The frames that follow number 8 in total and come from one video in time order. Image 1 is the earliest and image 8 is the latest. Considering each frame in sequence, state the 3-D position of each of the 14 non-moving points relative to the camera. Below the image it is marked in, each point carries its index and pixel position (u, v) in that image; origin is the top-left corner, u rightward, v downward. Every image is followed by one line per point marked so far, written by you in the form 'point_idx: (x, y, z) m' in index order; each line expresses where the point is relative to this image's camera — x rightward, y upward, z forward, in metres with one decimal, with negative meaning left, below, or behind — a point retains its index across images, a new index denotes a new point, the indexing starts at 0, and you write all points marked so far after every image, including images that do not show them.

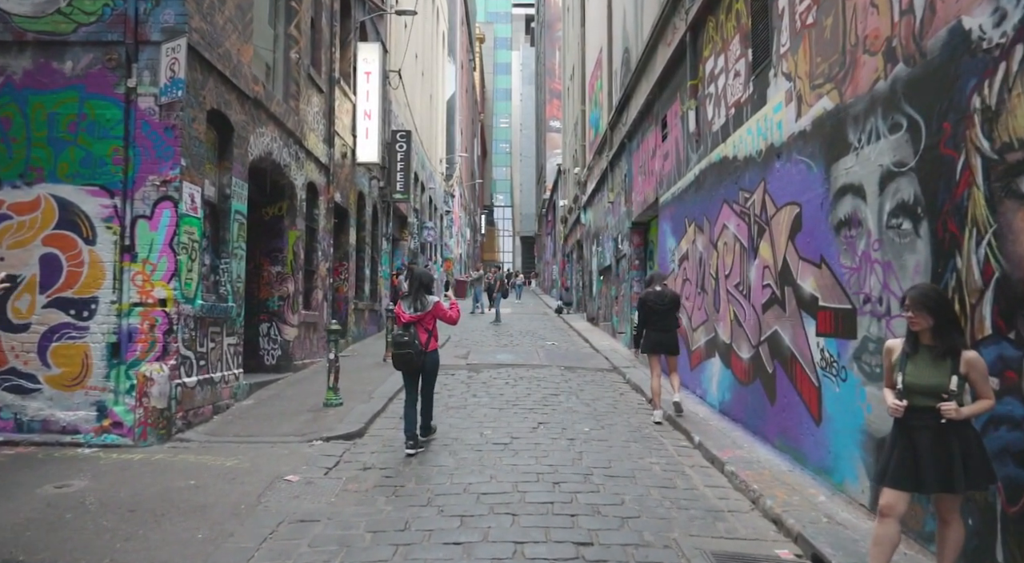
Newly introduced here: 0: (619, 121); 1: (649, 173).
0: (+2.5, +3.9, +16.6) m
1: (+2.5, +2.0, +13.0) m
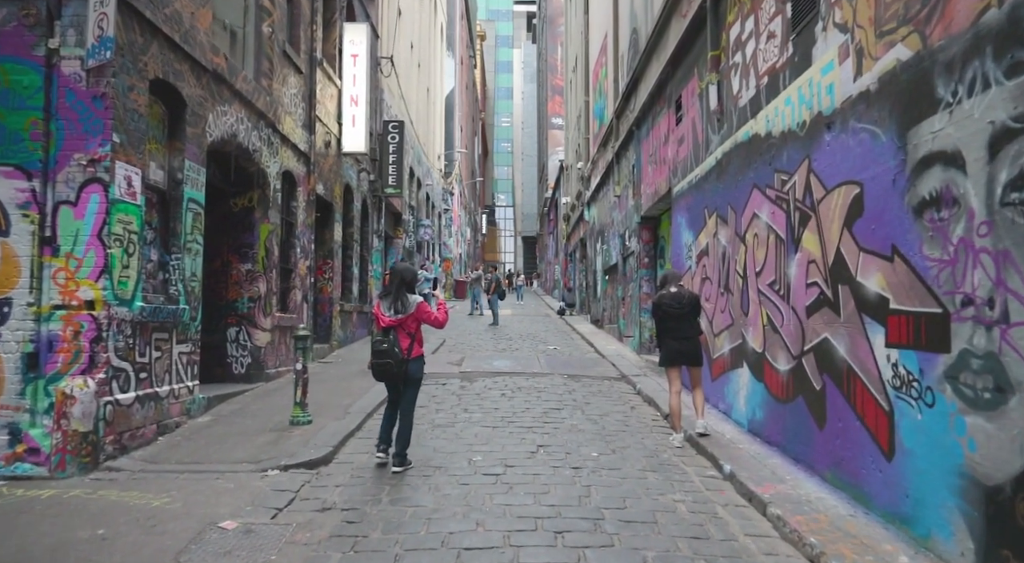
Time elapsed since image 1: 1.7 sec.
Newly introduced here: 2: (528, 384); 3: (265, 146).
0: (+2.5, +3.9, +15.5) m
1: (+2.5, +2.0, +11.9) m
2: (+0.2, -1.5, +10.5) m
3: (-3.6, +2.0, +10.0) m
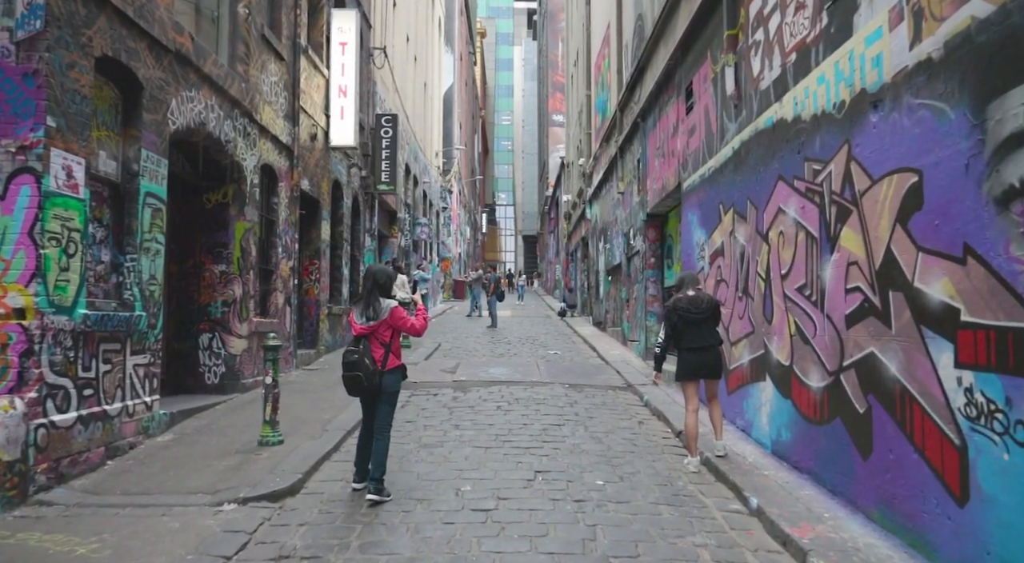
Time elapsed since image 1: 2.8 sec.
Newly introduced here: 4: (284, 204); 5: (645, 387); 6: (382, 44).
0: (+2.5, +3.8, +14.7) m
1: (+2.5, +2.0, +11.1) m
2: (+0.2, -1.6, +9.7) m
3: (-3.6, +1.9, +9.2) m
4: (-3.6, +1.2, +11.0) m
5: (+1.9, -1.5, +10.2) m
6: (-3.4, +6.2, +18.2) m
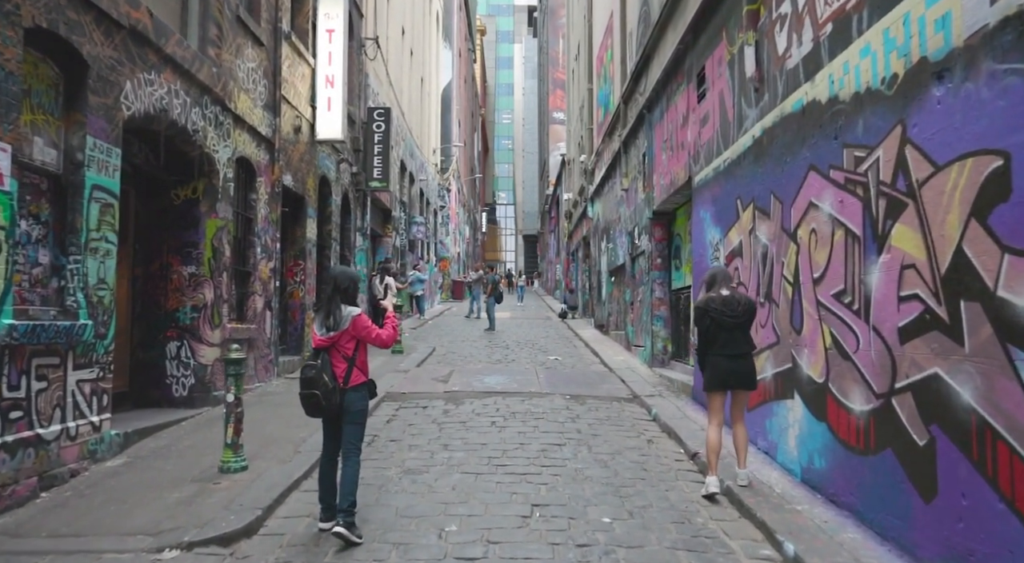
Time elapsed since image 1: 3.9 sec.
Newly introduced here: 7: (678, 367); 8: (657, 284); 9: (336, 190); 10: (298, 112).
0: (+2.4, +3.8, +13.9) m
1: (+2.4, +2.0, +10.3) m
2: (+0.1, -1.6, +8.9) m
3: (-3.6, +1.9, +8.4) m
4: (-3.7, +1.2, +10.3) m
5: (+1.9, -1.6, +9.4) m
6: (-3.4, +6.2, +17.5) m
7: (+2.7, -1.4, +11.3) m
8: (+2.5, 0.0, +12.1) m
9: (-3.6, +1.9, +14.3) m
10: (-3.7, +2.9, +11.9) m
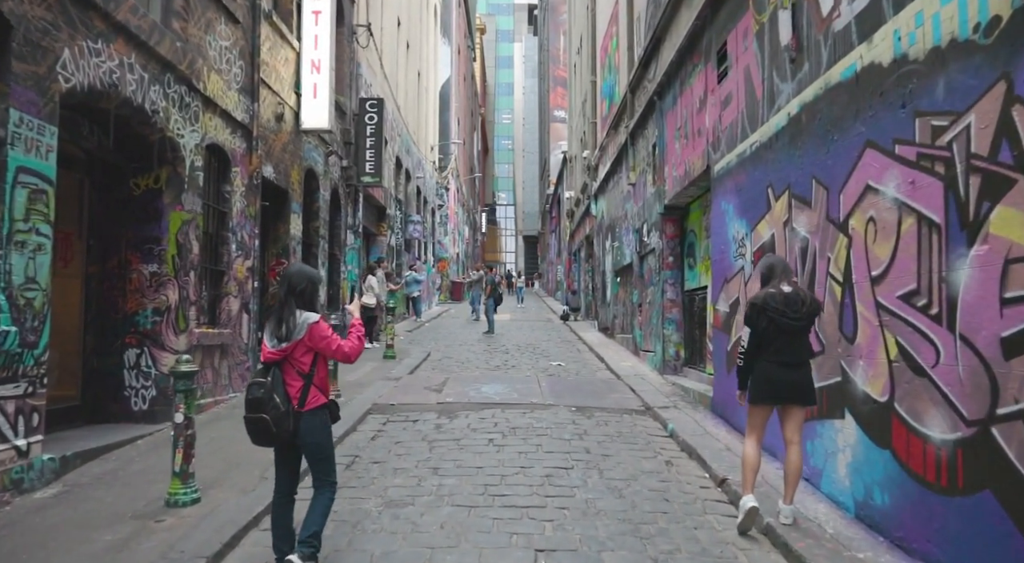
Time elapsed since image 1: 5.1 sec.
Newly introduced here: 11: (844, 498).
0: (+2.4, +3.8, +13.0) m
1: (+2.4, +2.0, +9.4) m
2: (+0.1, -1.6, +8.0) m
3: (-3.6, +1.9, +7.5) m
4: (-3.7, +1.2, +9.4) m
5: (+1.9, -1.6, +8.5) m
6: (-3.4, +6.2, +16.6) m
7: (+2.7, -1.4, +10.4) m
8: (+2.5, 0.0, +11.2) m
9: (-3.6, +1.9, +13.4) m
10: (-3.7, +2.9, +11.0) m
11: (+2.3, -1.5, +4.9) m
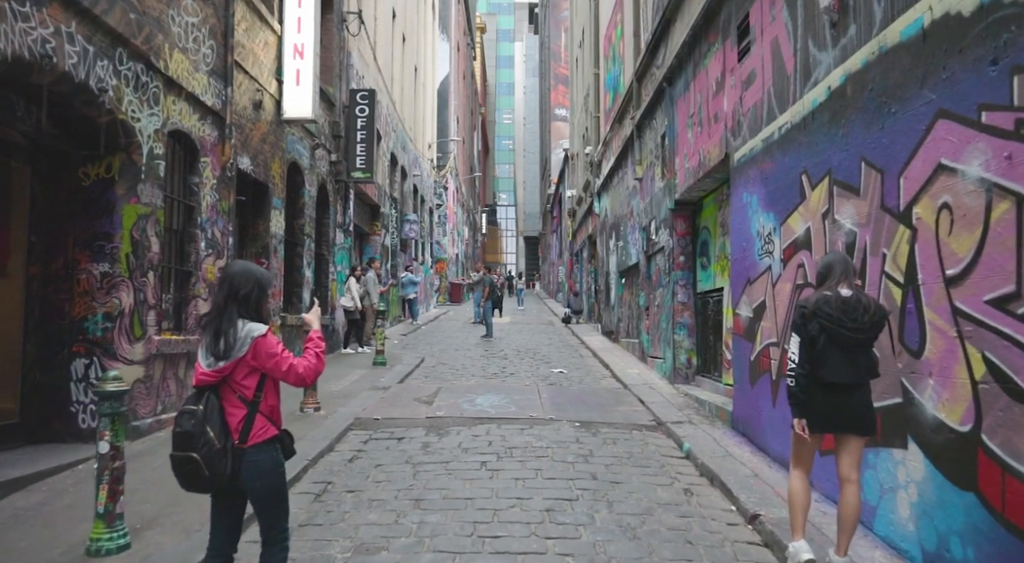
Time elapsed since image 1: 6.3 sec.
0: (+2.4, +3.8, +12.1) m
1: (+2.4, +2.0, +8.5) m
2: (+0.1, -1.6, +7.1) m
3: (-3.7, +1.9, +6.7) m
4: (-3.7, +1.2, +8.5) m
5: (+1.9, -1.6, +7.7) m
6: (-3.5, +6.1, +15.7) m
7: (+2.7, -1.4, +9.6) m
8: (+2.5, -0.1, +10.3) m
9: (-3.6, +1.8, +12.6) m
10: (-3.7, +2.9, +10.1) m
11: (+2.3, -1.5, +4.0) m
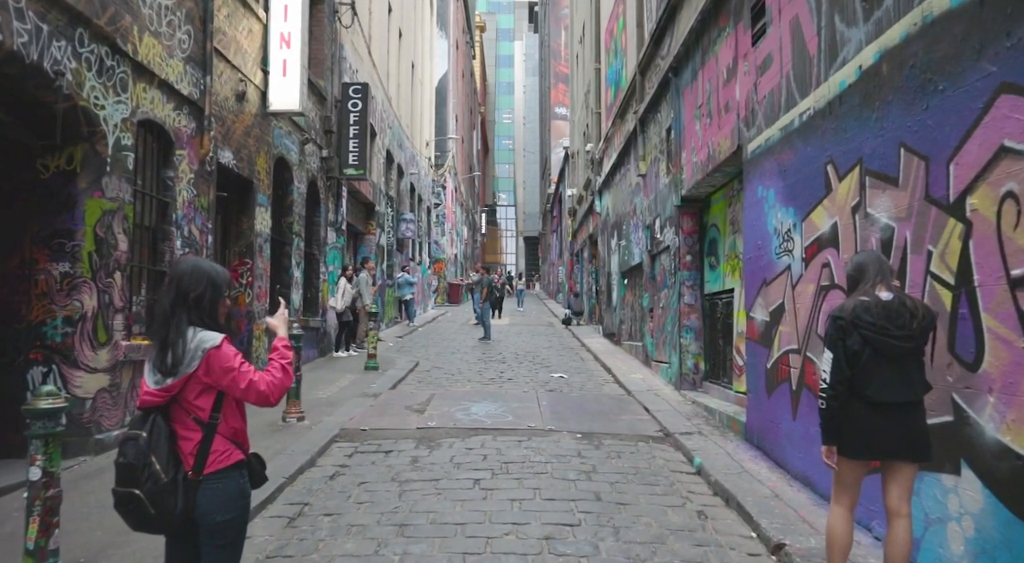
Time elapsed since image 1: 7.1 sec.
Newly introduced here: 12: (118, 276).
0: (+2.4, +3.8, +11.6) m
1: (+2.3, +2.0, +8.0) m
2: (+0.1, -1.6, +6.6) m
3: (-3.7, +1.9, +6.2) m
4: (-3.7, +1.2, +8.0) m
5: (+1.8, -1.6, +7.1) m
6: (-3.5, +6.1, +15.2) m
7: (+2.6, -1.4, +9.0) m
8: (+2.5, -0.1, +9.8) m
9: (-3.7, +1.8, +12.1) m
10: (-3.7, +2.8, +9.6) m
11: (+2.3, -1.5, +3.5) m
12: (-3.8, 0.0, +6.7) m
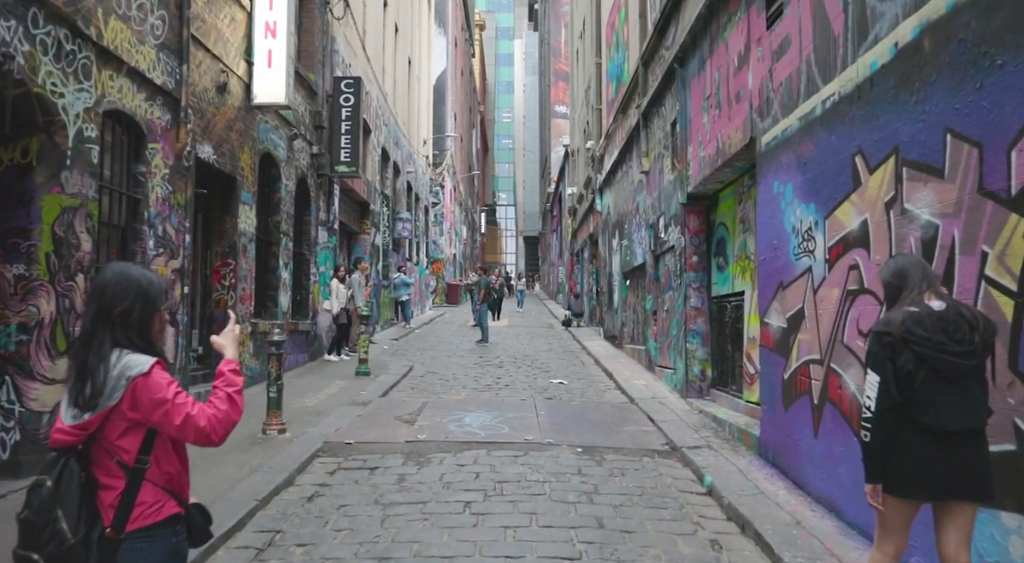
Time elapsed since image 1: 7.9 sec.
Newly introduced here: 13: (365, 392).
0: (+2.3, +3.7, +11.1) m
1: (+2.3, +1.9, +7.5) m
2: (0.0, -1.7, +6.1) m
3: (-3.8, +1.8, +5.7) m
4: (-3.8, +1.1, +7.5) m
5: (+1.8, -1.6, +6.6) m
6: (-3.5, +6.1, +14.7) m
7: (+2.6, -1.5, +8.5) m
8: (+2.4, -0.1, +9.3) m
9: (-3.7, +1.8, +11.6) m
10: (-3.8, +2.8, +9.1) m
11: (+2.2, -1.6, +3.0) m
12: (-3.8, 0.0, +6.1) m
13: (-2.1, -1.5, +9.7) m
